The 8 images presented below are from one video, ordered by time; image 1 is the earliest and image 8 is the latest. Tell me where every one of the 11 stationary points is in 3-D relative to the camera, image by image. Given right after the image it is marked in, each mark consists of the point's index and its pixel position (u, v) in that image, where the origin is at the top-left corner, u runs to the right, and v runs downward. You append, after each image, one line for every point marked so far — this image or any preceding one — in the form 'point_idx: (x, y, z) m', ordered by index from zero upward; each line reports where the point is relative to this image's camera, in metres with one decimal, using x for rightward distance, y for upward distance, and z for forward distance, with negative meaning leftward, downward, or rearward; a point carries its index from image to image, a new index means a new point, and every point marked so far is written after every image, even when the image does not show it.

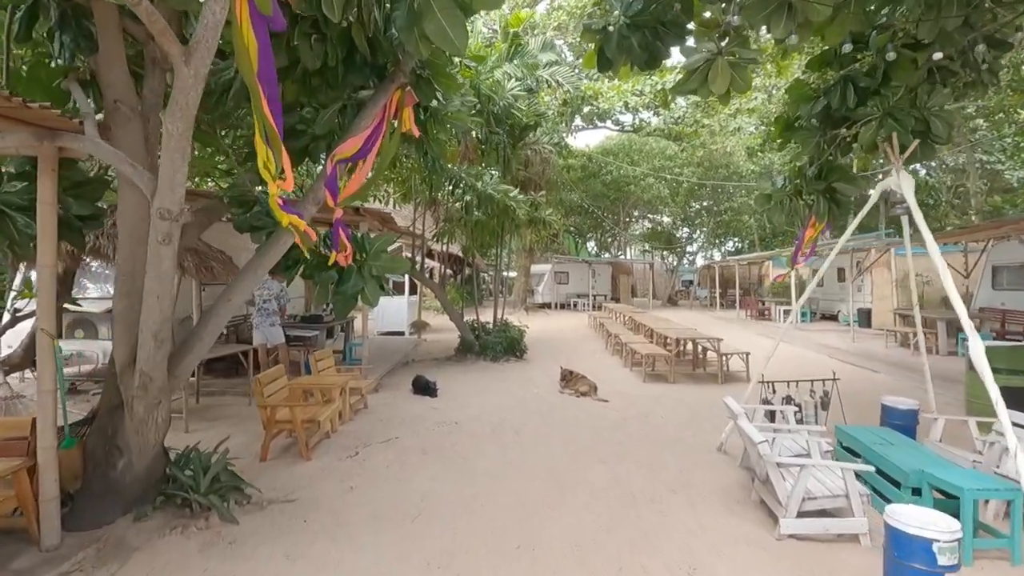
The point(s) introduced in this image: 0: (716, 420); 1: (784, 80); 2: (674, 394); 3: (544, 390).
0: (+2.5, -1.7, +6.7) m
1: (+6.3, +4.8, +12.4) m
2: (+2.5, -1.6, +8.1) m
3: (+0.5, -1.6, +8.3) m
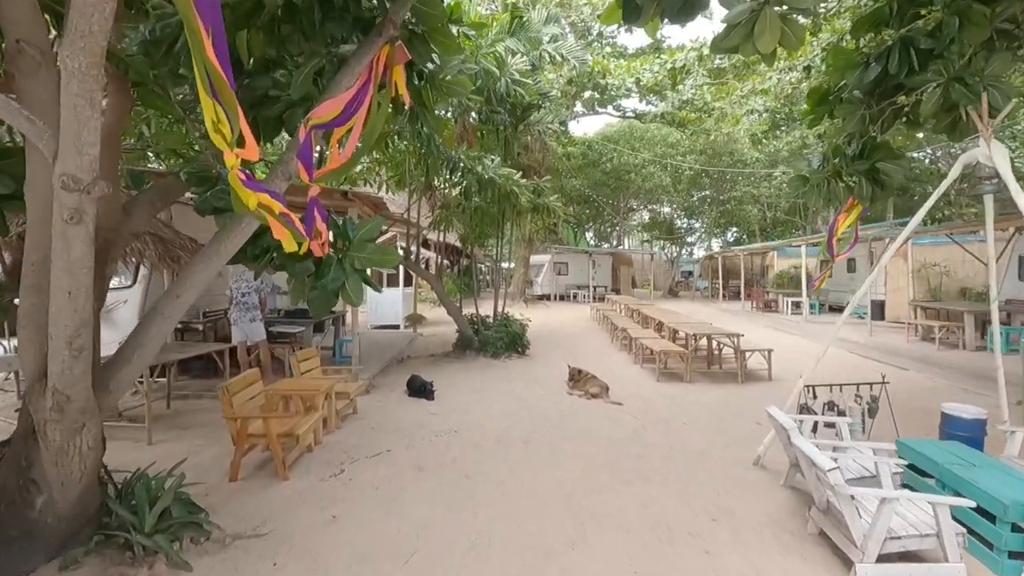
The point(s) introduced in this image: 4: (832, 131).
0: (+2.6, -1.6, +6.0) m
1: (+6.3, +5.0, +11.6) m
2: (+2.5, -1.5, +7.4) m
3: (+0.5, -1.5, +7.6) m
4: (+3.8, +1.9, +6.4) m
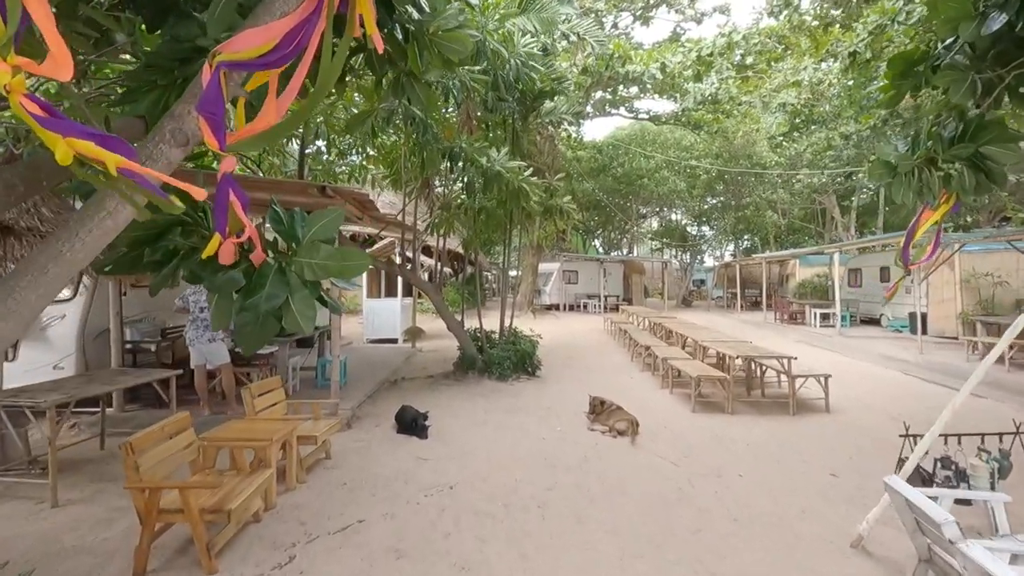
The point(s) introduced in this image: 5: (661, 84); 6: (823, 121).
0: (+2.7, -1.7, +4.7) m
1: (+6.5, +4.8, +10.4) m
2: (+2.6, -1.7, +6.1) m
3: (+0.6, -1.6, +6.3) m
4: (+3.9, +1.7, +5.2) m
5: (+3.7, +5.1, +13.4) m
6: (+10.4, +5.5, +17.8) m
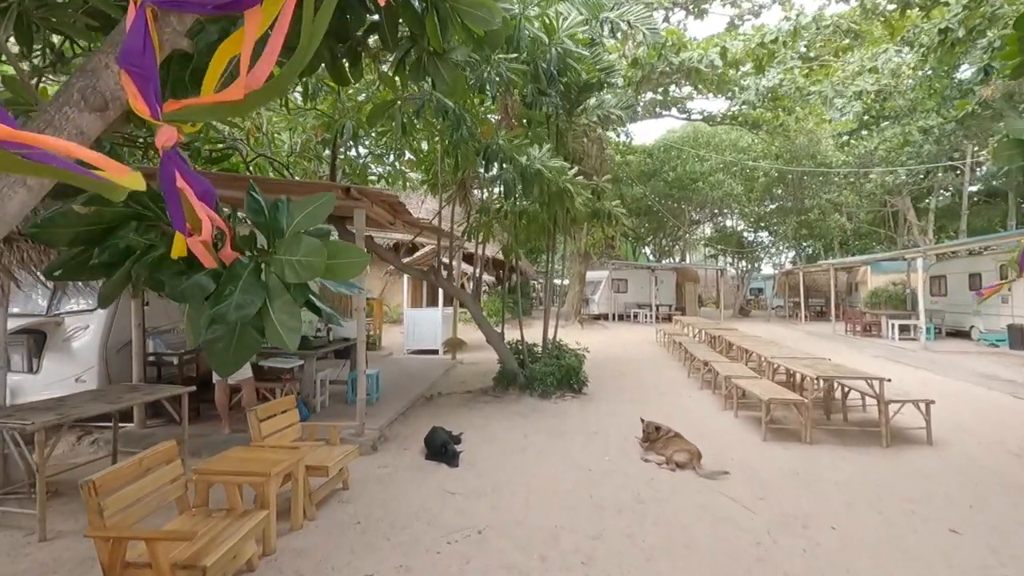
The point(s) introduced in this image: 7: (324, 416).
0: (+3.0, -1.8, +3.8) m
1: (+7.2, +4.6, +9.2) m
2: (+3.0, -1.8, +5.2) m
3: (+1.1, -1.7, +5.5) m
4: (+4.2, +1.6, +4.1) m
5: (+4.8, +4.9, +12.4) m
6: (+11.8, +5.3, +16.3) m
7: (-2.3, -1.6, +6.5) m
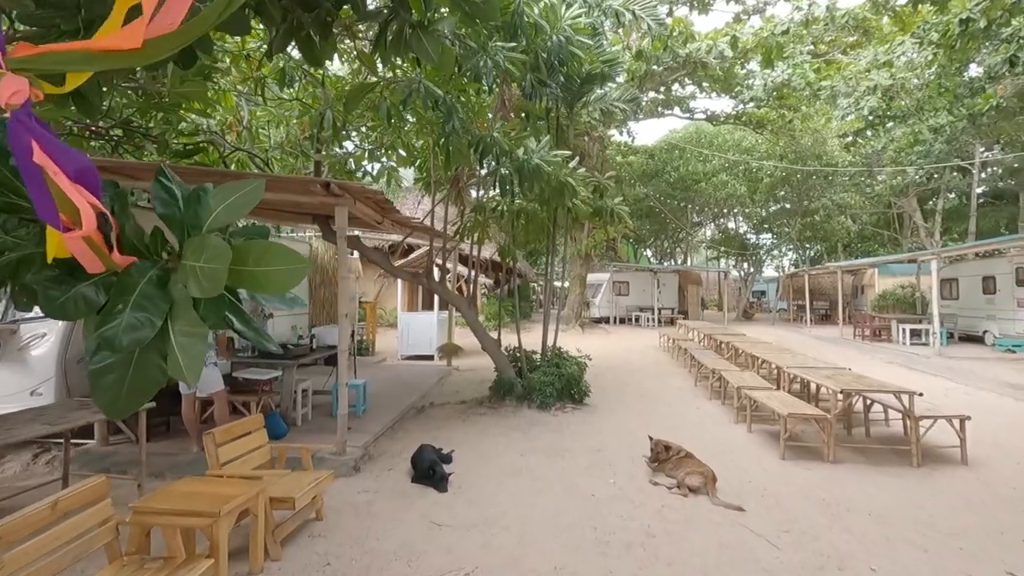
0: (+2.9, -1.8, +3.3) m
1: (+7.2, +4.5, +8.7) m
2: (+3.0, -1.8, +4.7) m
3: (+1.0, -1.8, +5.0) m
4: (+4.2, +1.6, +3.6) m
5: (+4.7, +4.8, +11.9) m
6: (+11.8, +5.2, +15.8) m
7: (-2.3, -1.6, +6.0) m
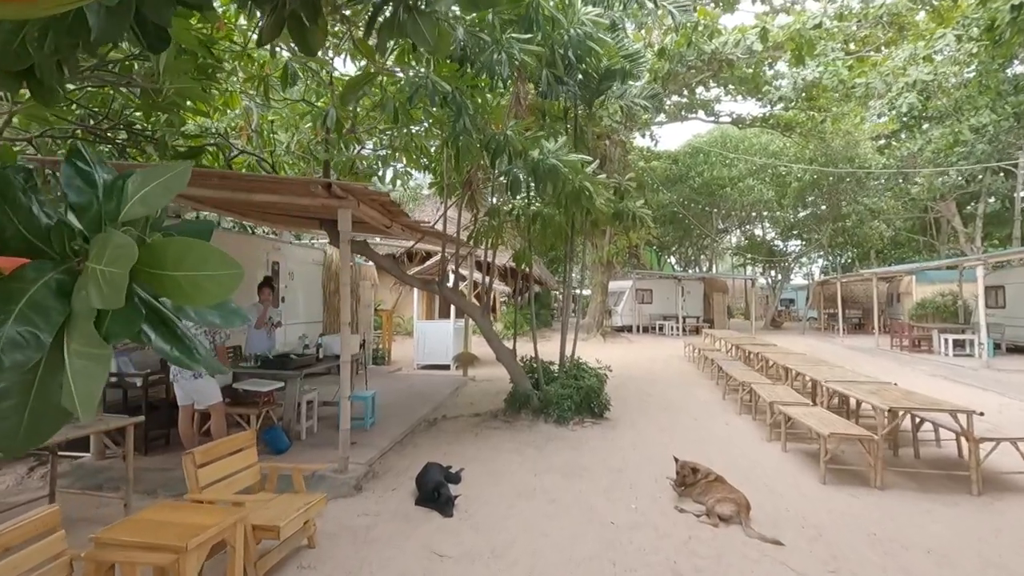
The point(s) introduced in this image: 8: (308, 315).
0: (+3.0, -1.9, +2.8) m
1: (+7.4, +4.4, +8.1) m
2: (+3.1, -1.9, +4.2) m
3: (+1.1, -1.9, +4.6) m
4: (+4.2, +1.6, +3.1) m
5: (+5.1, +4.6, +11.4) m
6: (+12.3, +4.9, +15.0) m
7: (-2.2, -1.7, +5.7) m
8: (-4.1, -0.5, +10.7) m
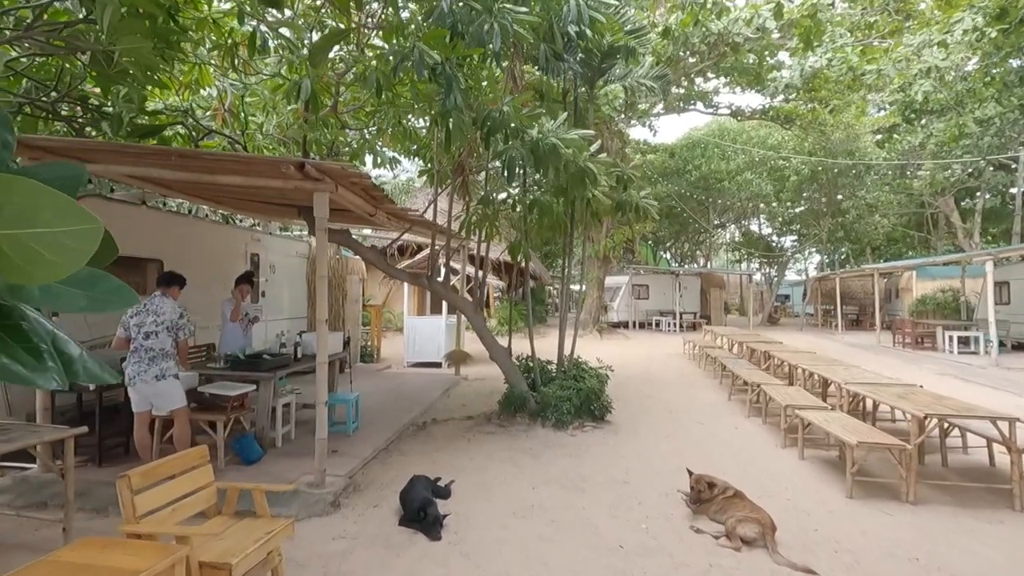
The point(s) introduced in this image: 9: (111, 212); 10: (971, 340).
0: (+3.0, -1.8, +2.3) m
1: (+7.4, +4.5, +7.6) m
2: (+3.1, -1.8, +3.7) m
3: (+1.1, -1.8, +4.1) m
4: (+4.2, +1.6, +2.6) m
5: (+5.0, +4.7, +10.9) m
6: (+12.1, +5.1, +14.6) m
7: (-2.2, -1.6, +5.2) m
8: (-4.2, -0.4, +10.2) m
9: (-4.6, +0.9, +6.2) m
10: (+13.3, -1.5, +15.6) m
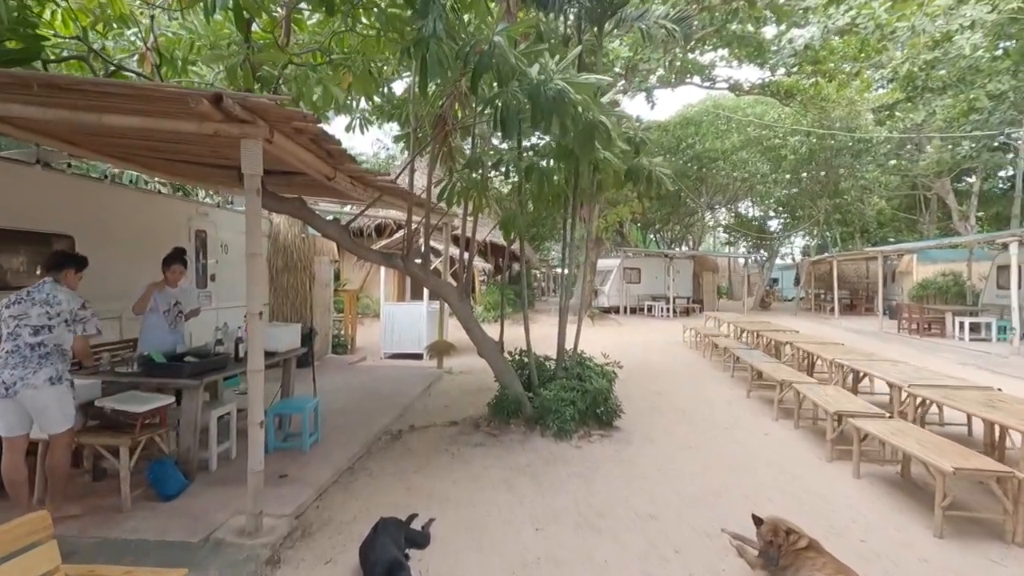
0: (+3.0, -1.8, +1.3) m
1: (+7.3, +4.7, +6.5) m
2: (+3.1, -1.7, +2.7) m
3: (+1.1, -1.7, +3.1) m
4: (+4.3, +1.6, +1.6) m
5: (+4.8, +5.0, +9.8) m
6: (+11.8, +5.5, +13.6) m
7: (-2.3, -1.5, +4.1) m
8: (-4.3, -0.1, +8.9) m
9: (-4.6, +1.0, +4.9) m
10: (+12.9, -1.0, +14.9) m
